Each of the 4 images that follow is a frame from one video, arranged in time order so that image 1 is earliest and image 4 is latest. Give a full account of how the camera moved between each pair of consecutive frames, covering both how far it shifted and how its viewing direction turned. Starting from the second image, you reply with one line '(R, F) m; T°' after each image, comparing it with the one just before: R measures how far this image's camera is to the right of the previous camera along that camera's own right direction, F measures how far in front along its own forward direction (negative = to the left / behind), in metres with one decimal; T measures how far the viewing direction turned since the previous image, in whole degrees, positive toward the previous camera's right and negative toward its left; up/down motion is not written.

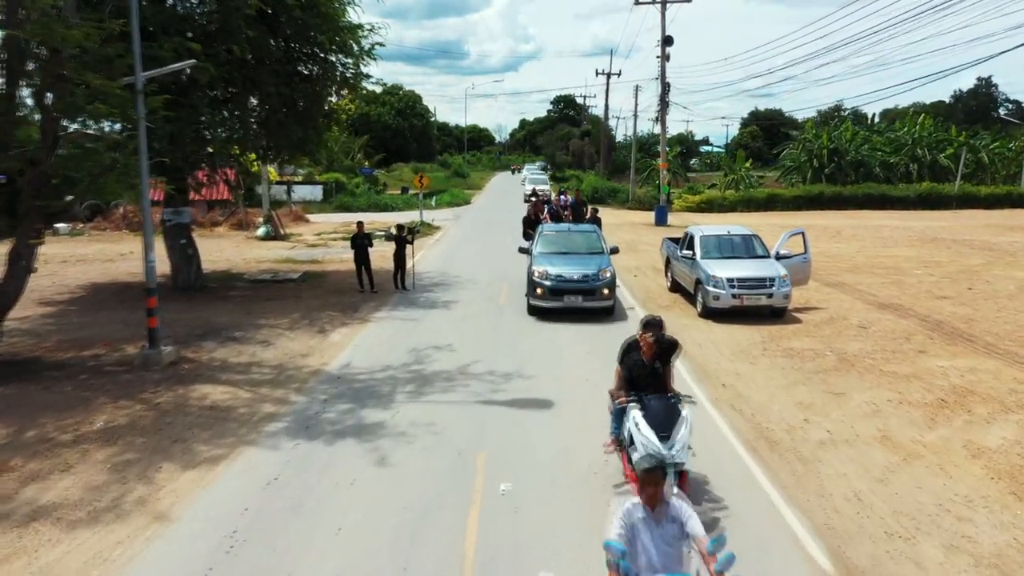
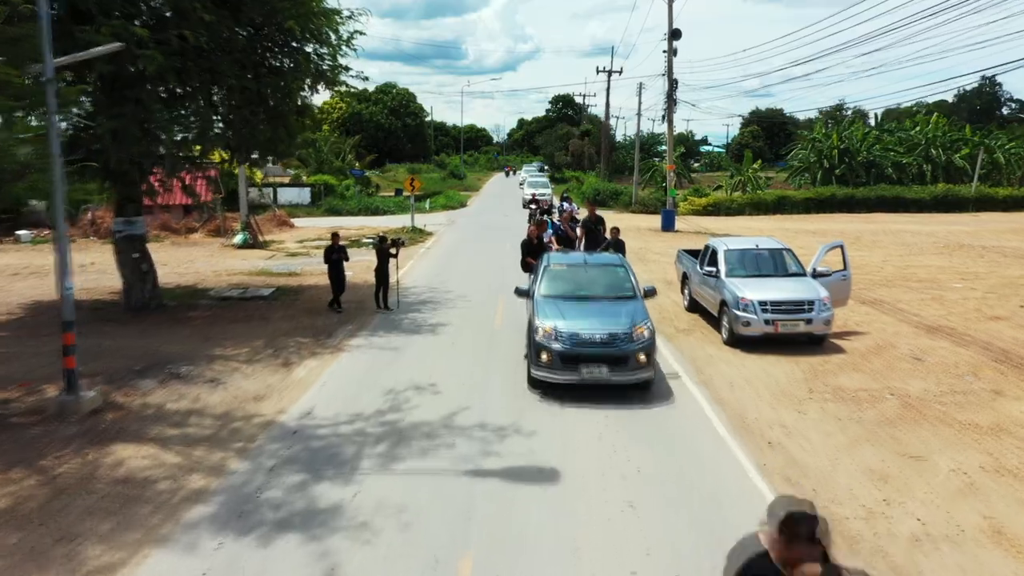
(0.0, +2.1) m; 0°
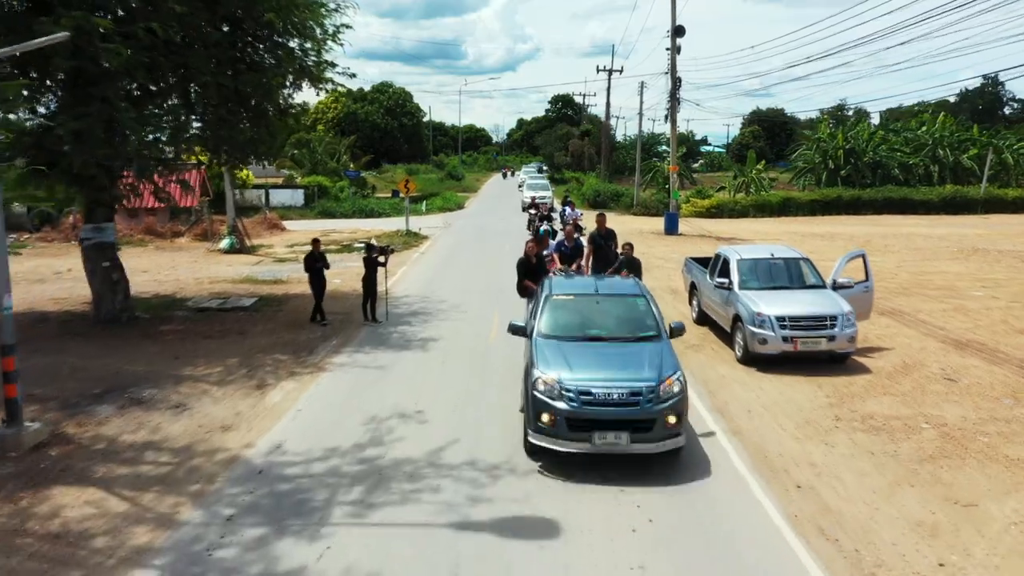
(0.0, +1.1) m; 0°
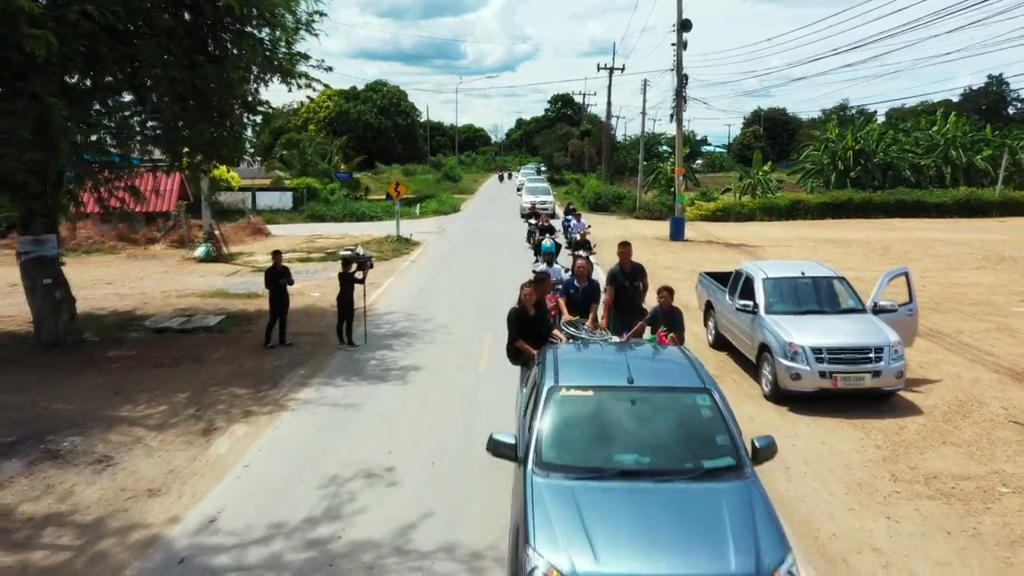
(+0.1, +1.7) m; 0°
